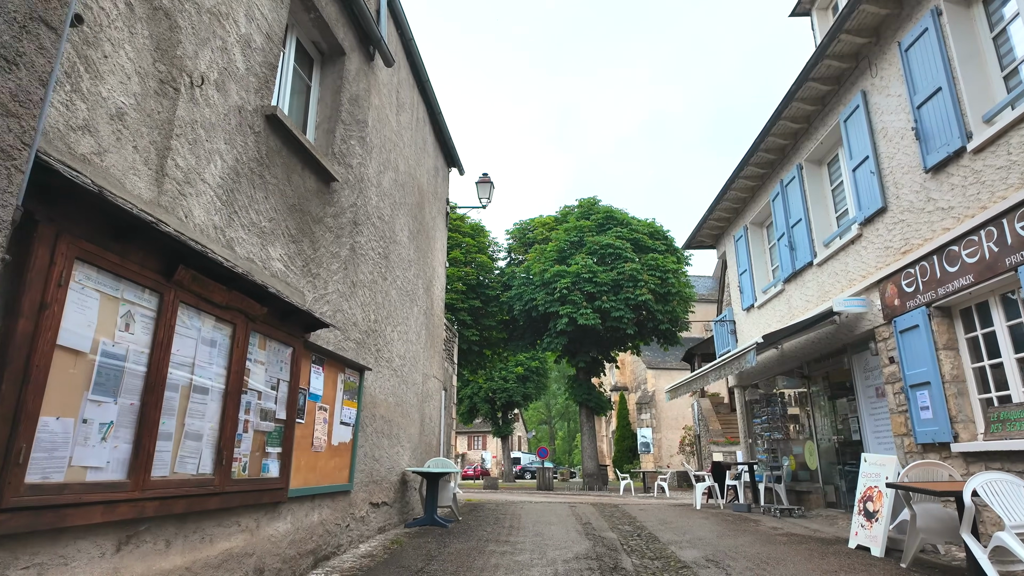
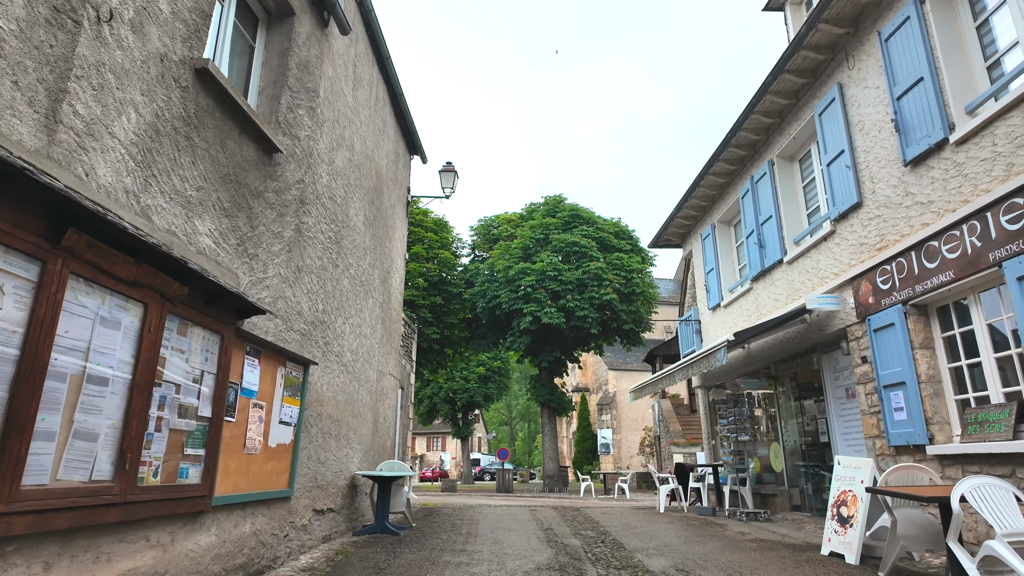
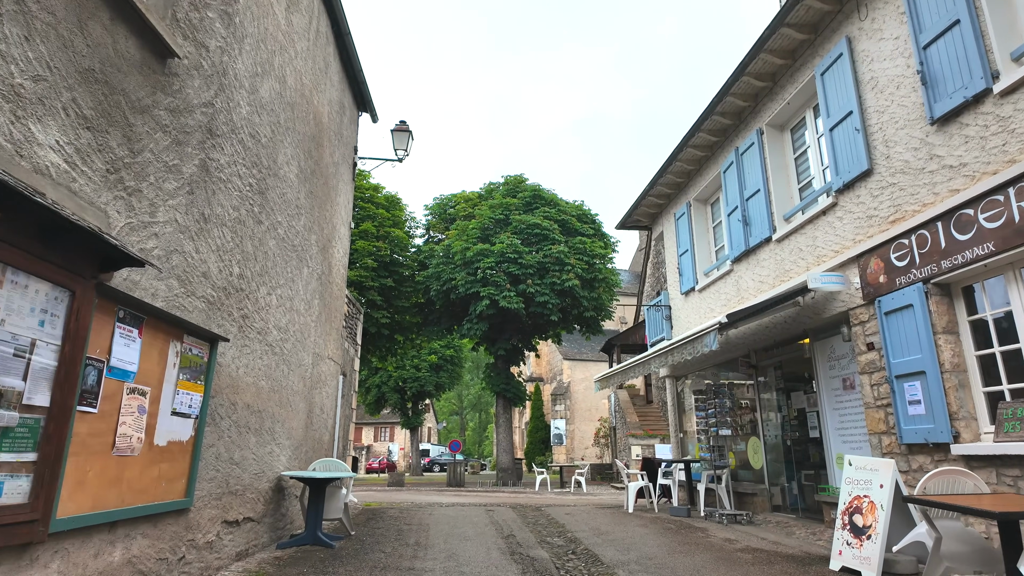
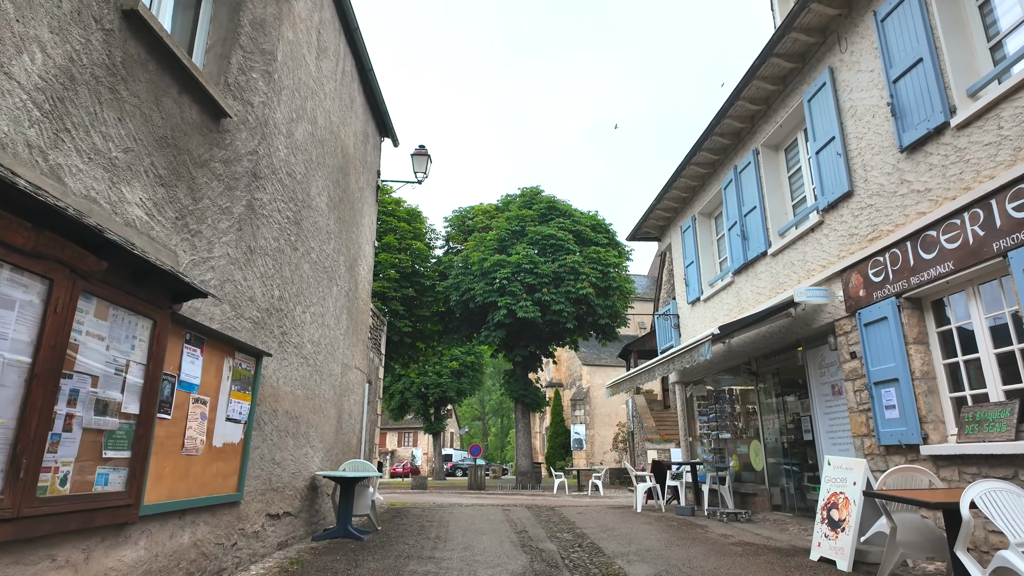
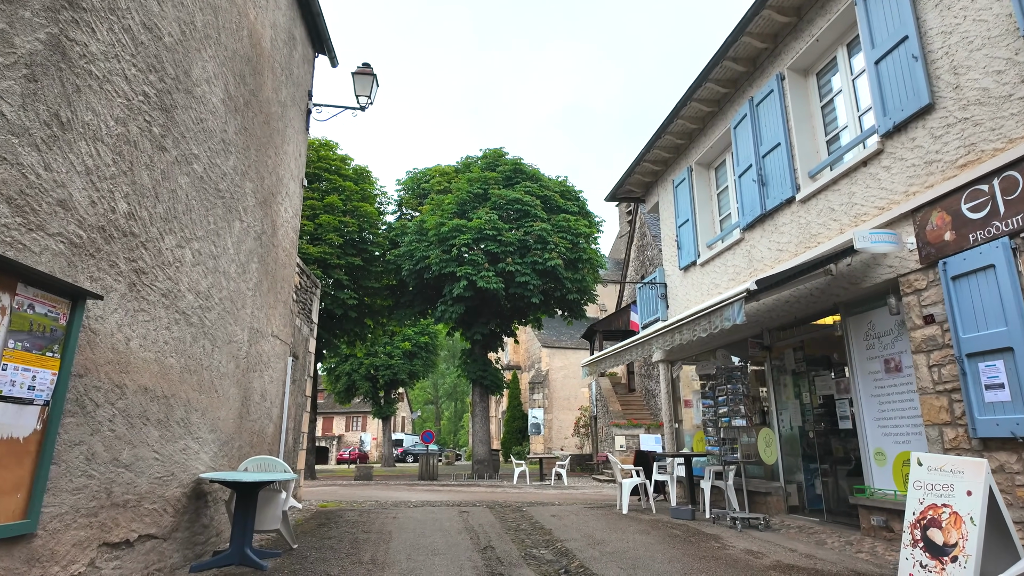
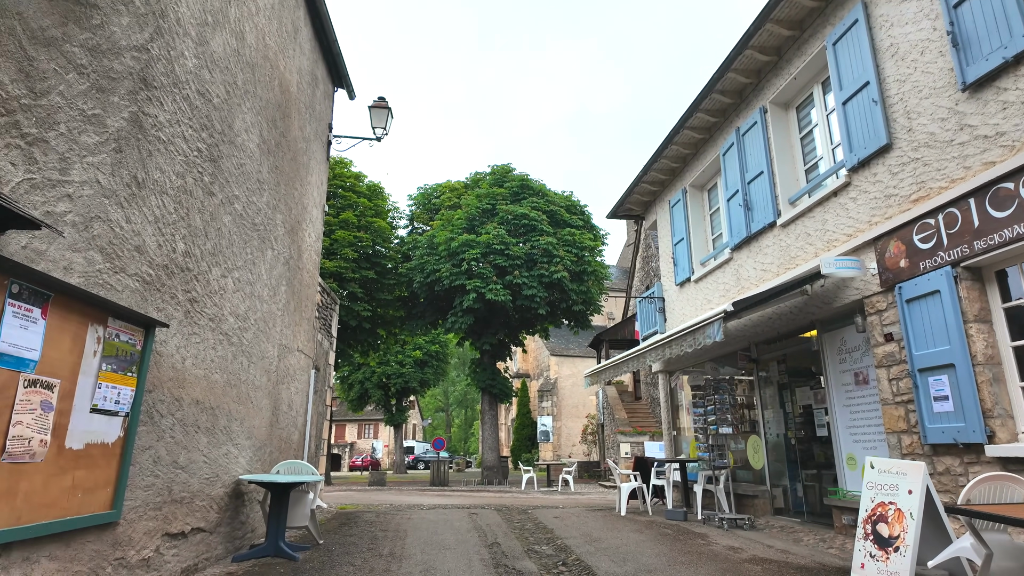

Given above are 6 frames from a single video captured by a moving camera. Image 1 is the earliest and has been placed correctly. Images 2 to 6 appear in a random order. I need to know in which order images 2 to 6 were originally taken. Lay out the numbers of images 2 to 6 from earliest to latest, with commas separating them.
2, 4, 3, 6, 5
